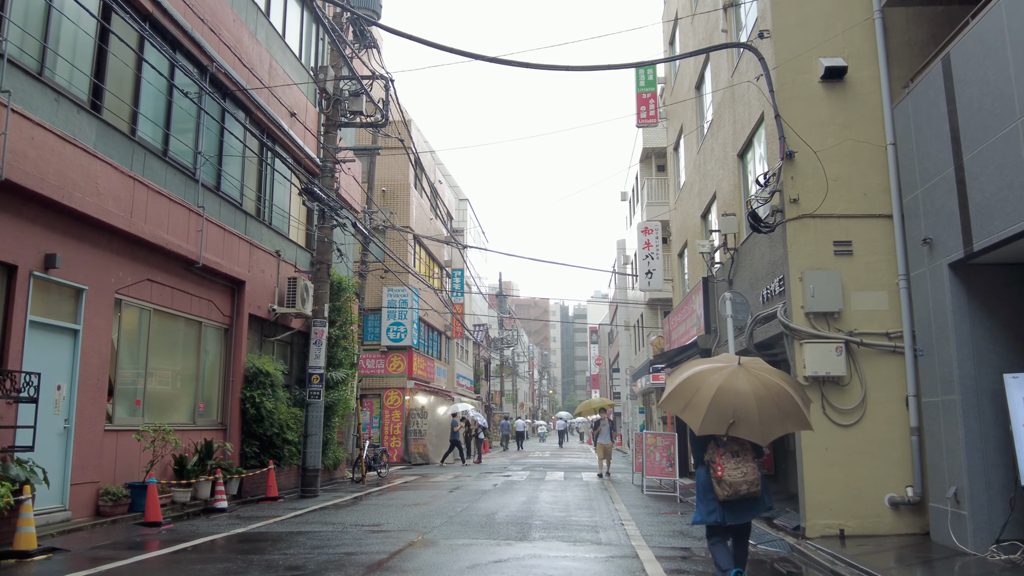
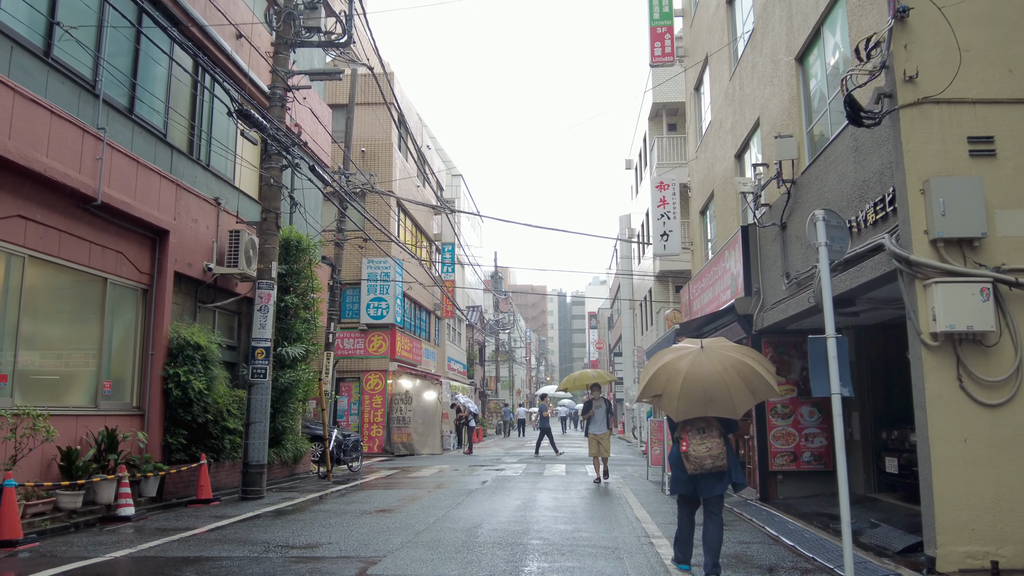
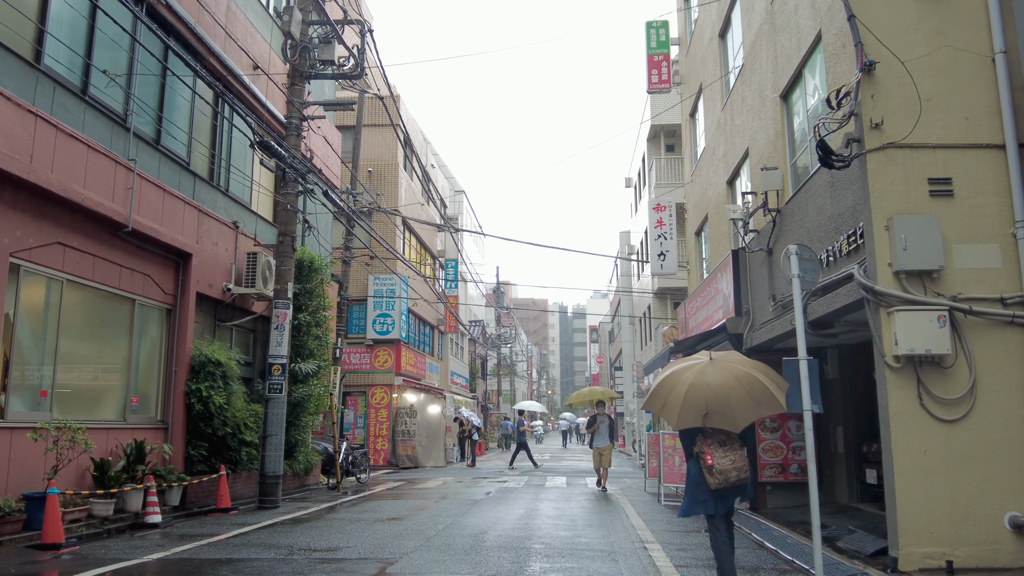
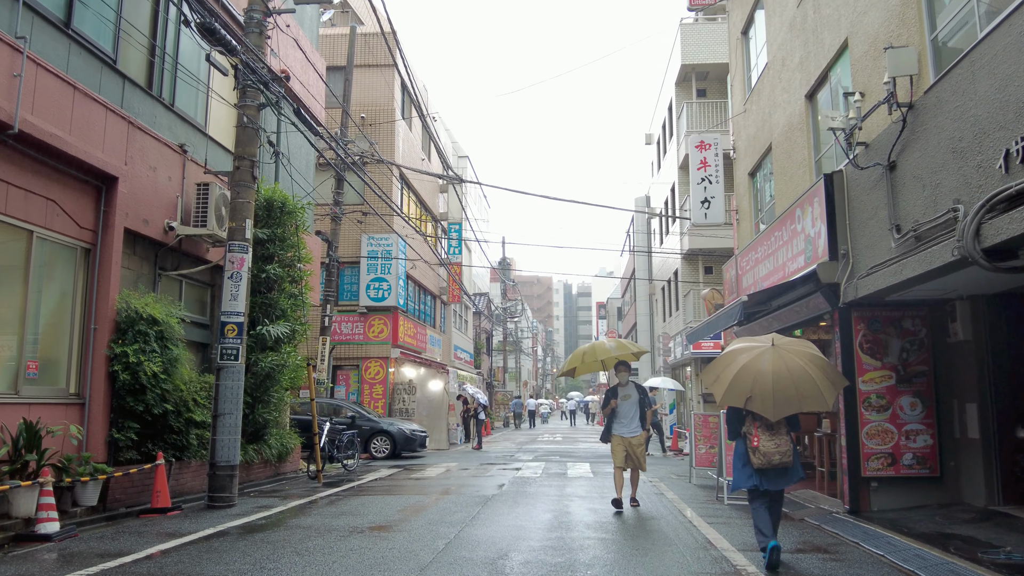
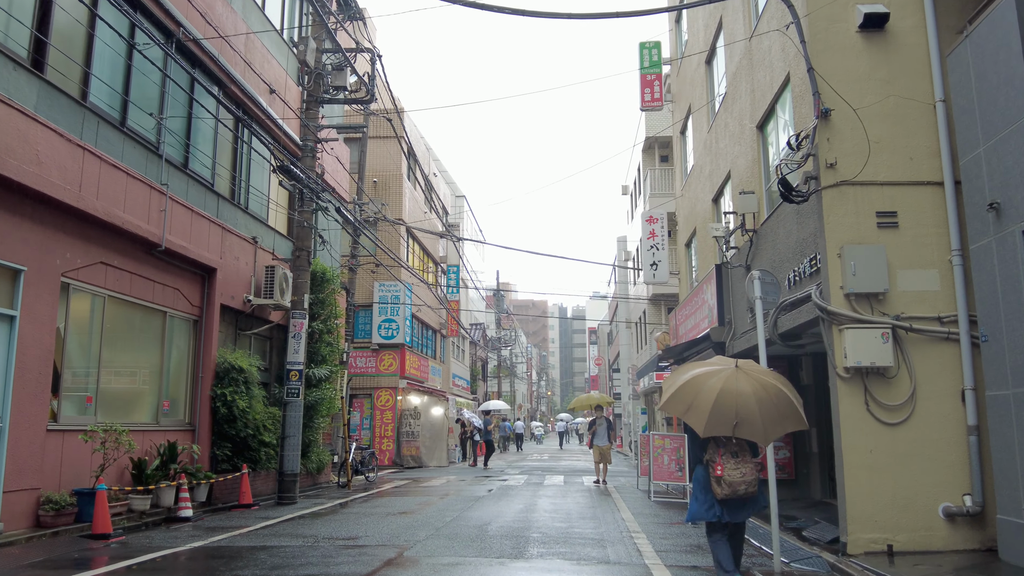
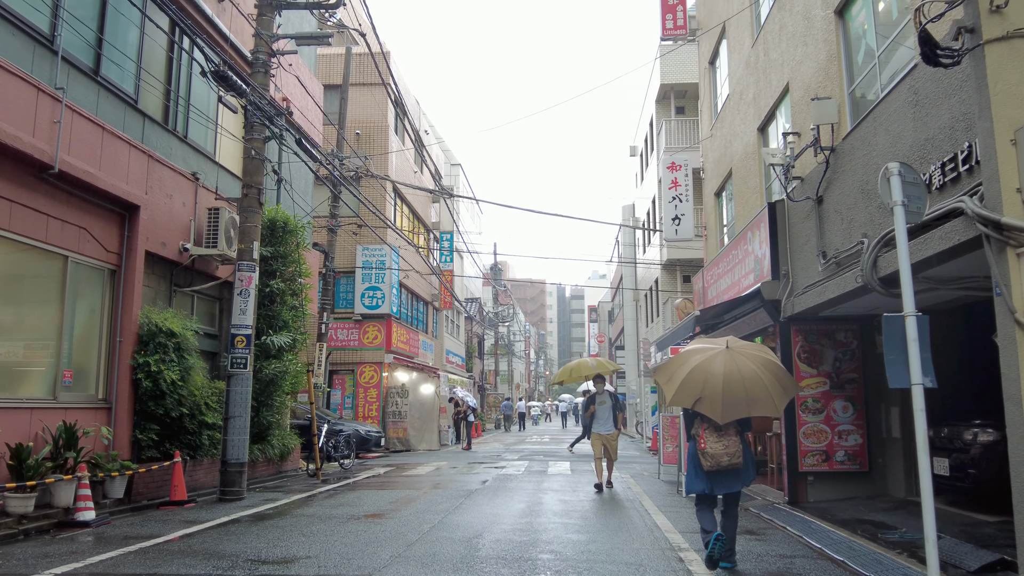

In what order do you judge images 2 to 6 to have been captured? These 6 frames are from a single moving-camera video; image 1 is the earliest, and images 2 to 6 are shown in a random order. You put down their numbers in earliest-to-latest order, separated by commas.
5, 3, 2, 6, 4
